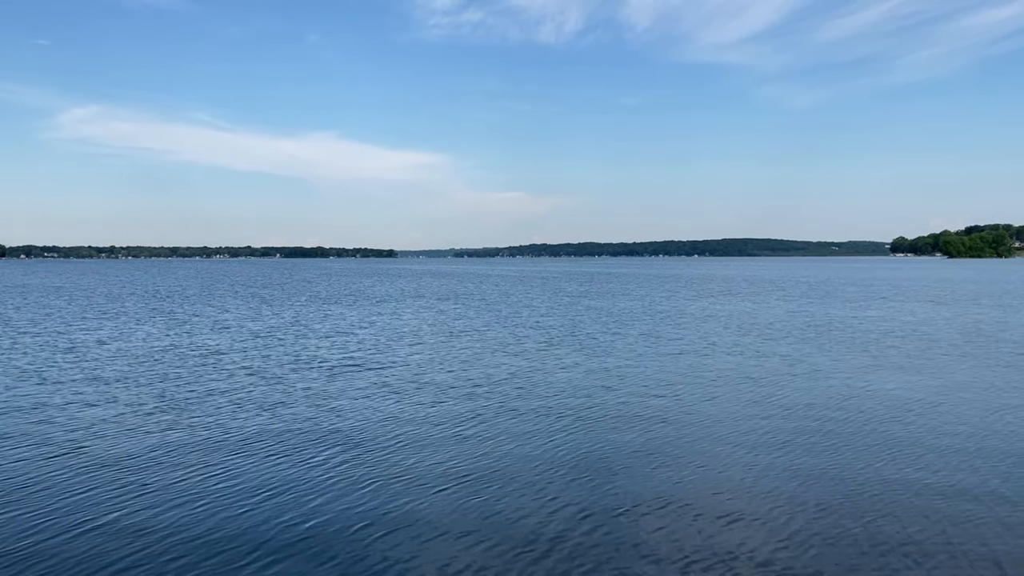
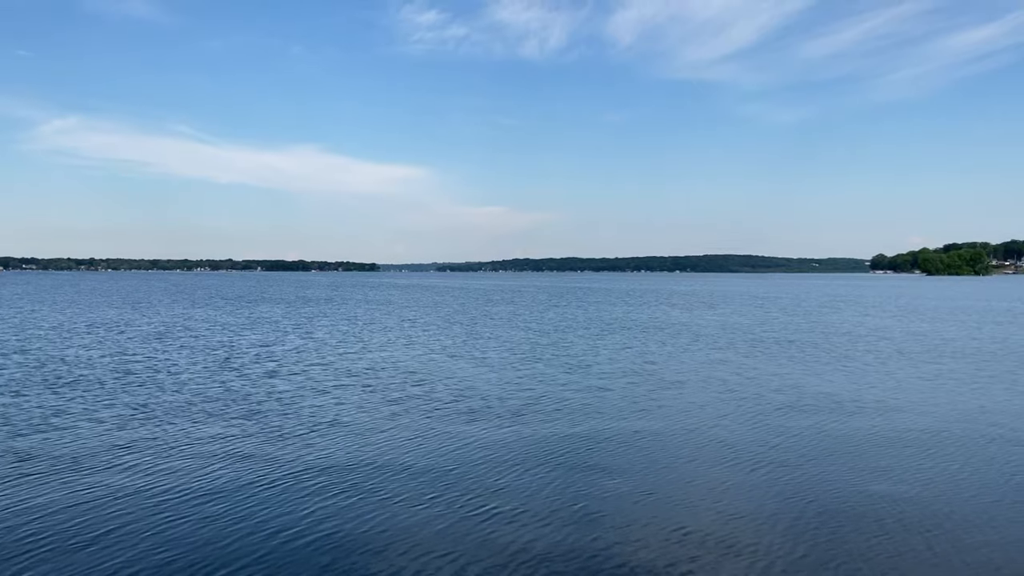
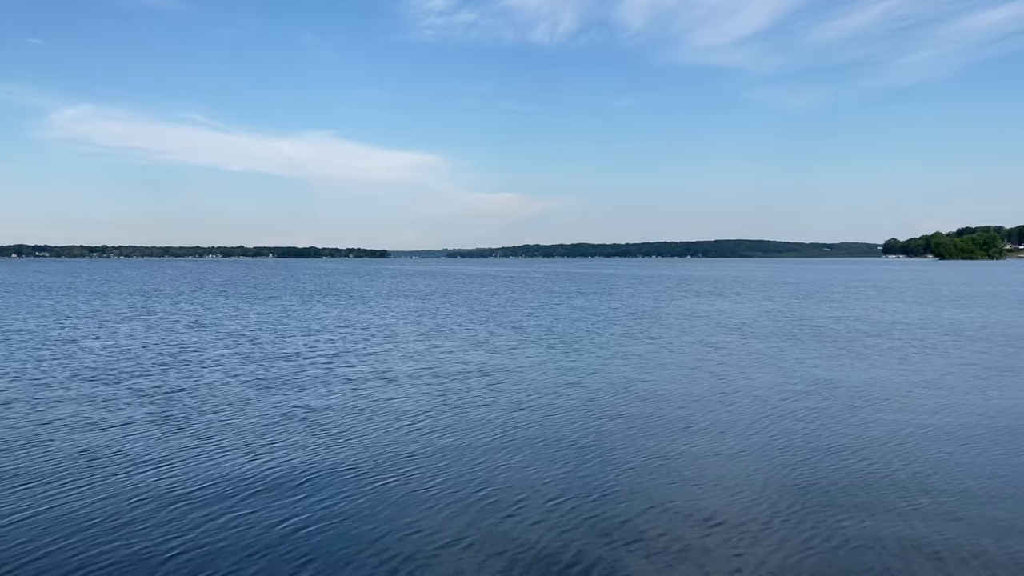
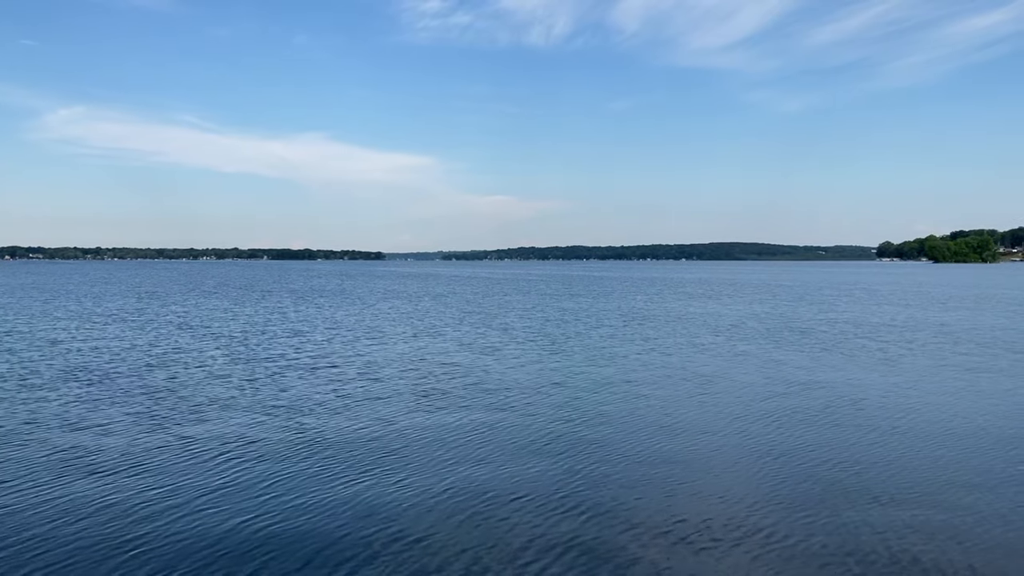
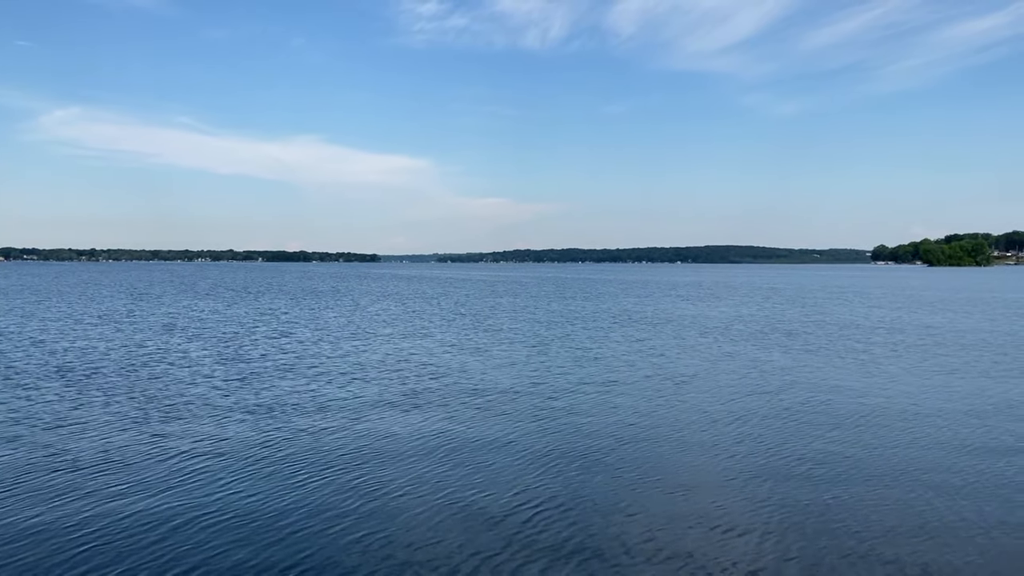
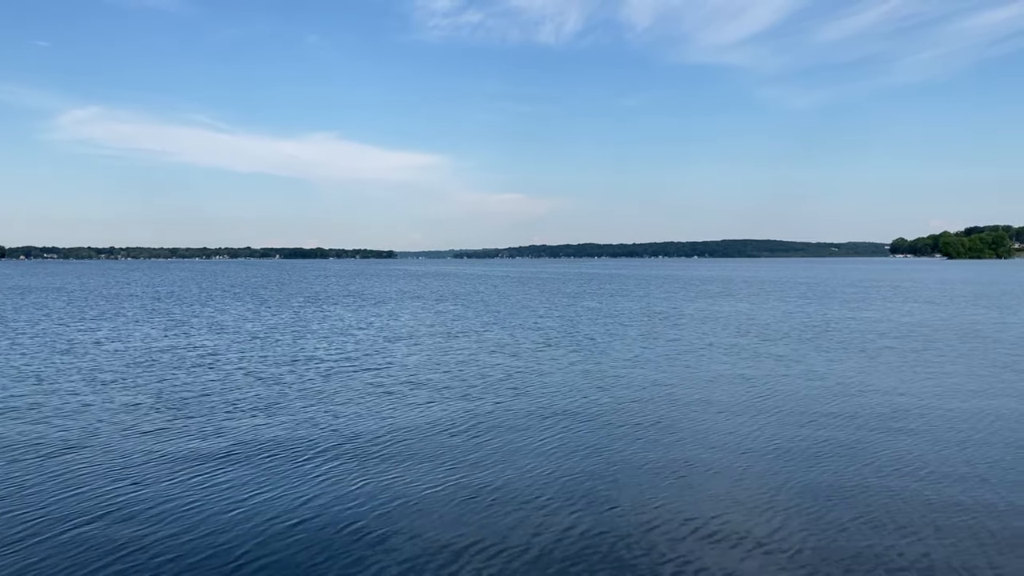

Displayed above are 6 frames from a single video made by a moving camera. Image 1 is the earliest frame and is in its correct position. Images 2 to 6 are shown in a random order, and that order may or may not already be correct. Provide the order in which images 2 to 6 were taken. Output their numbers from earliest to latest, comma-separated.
6, 3, 4, 5, 2
